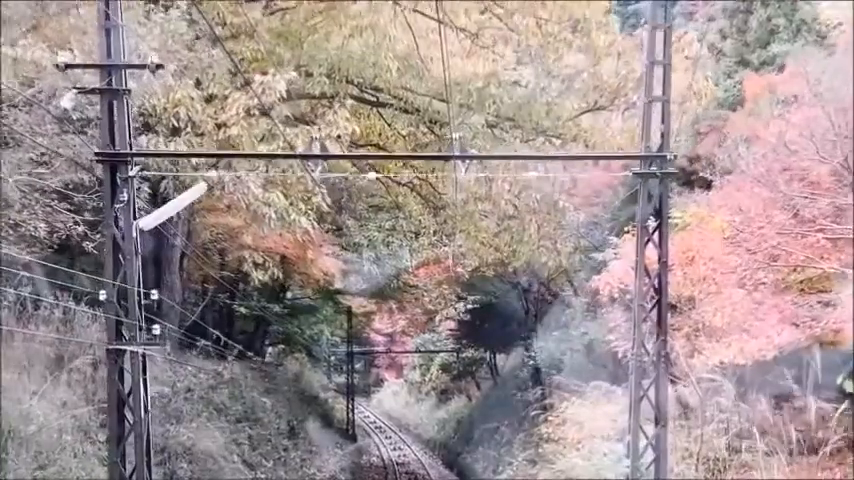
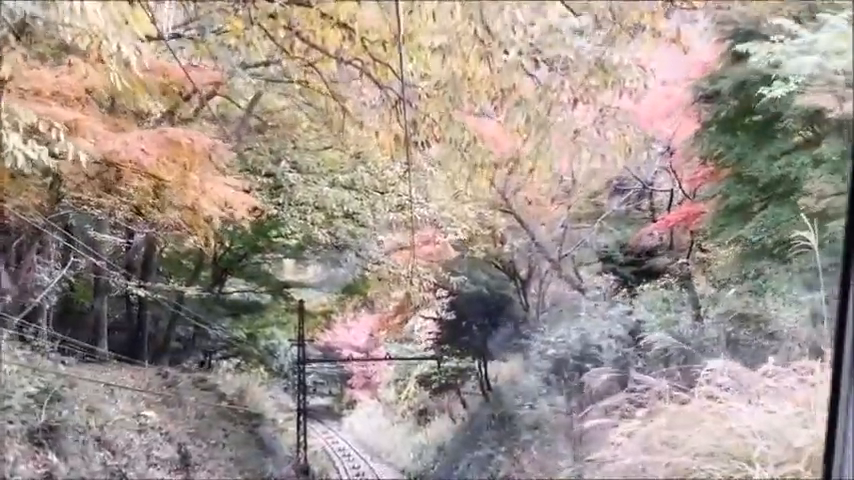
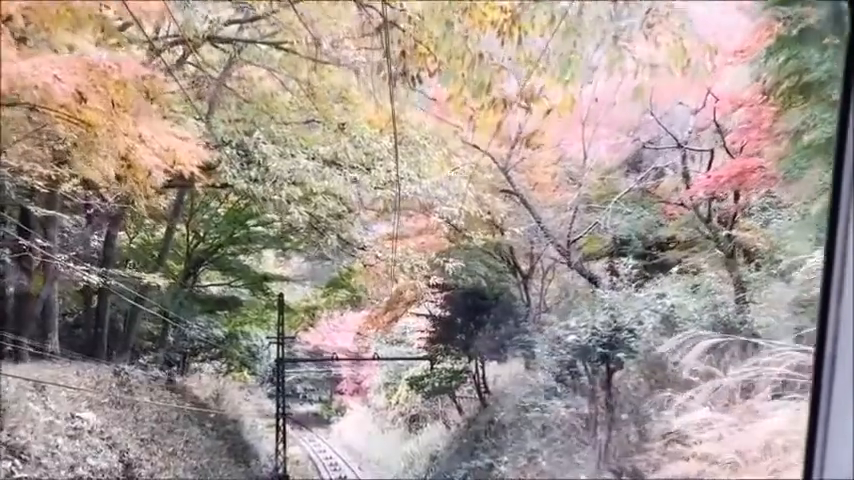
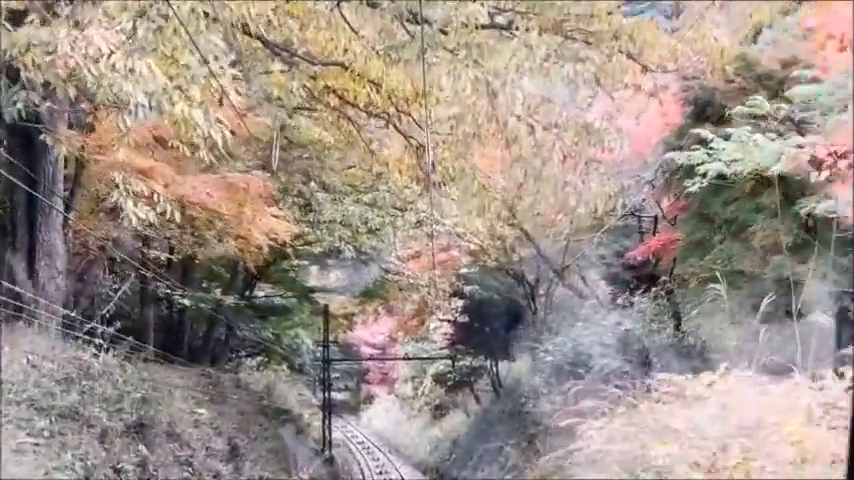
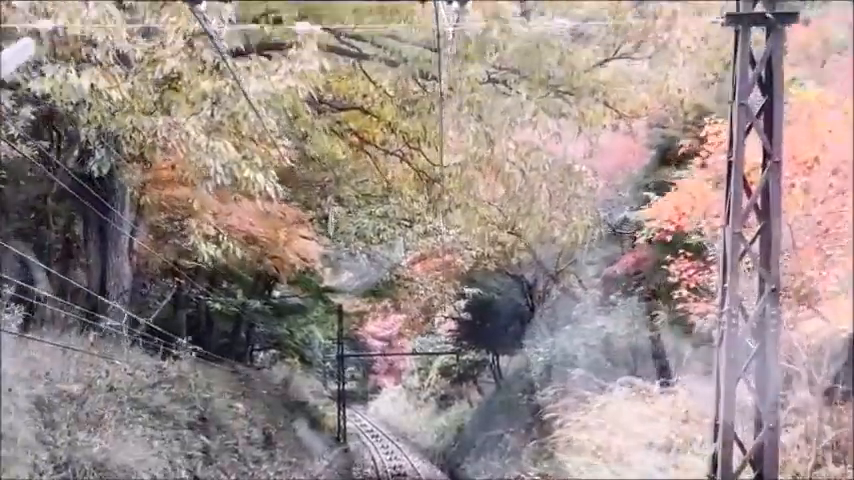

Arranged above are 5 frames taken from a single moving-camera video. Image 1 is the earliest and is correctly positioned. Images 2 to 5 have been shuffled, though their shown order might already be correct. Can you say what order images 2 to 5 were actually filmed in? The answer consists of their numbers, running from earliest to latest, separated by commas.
5, 4, 2, 3
